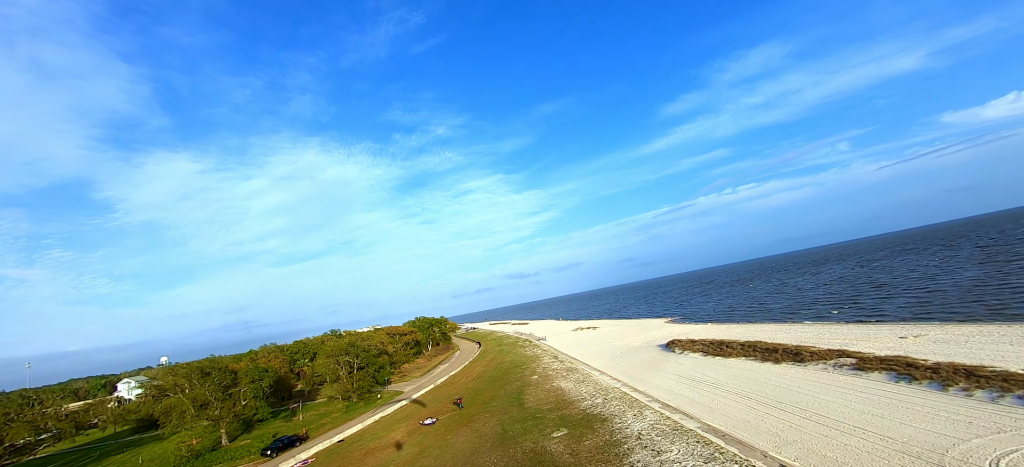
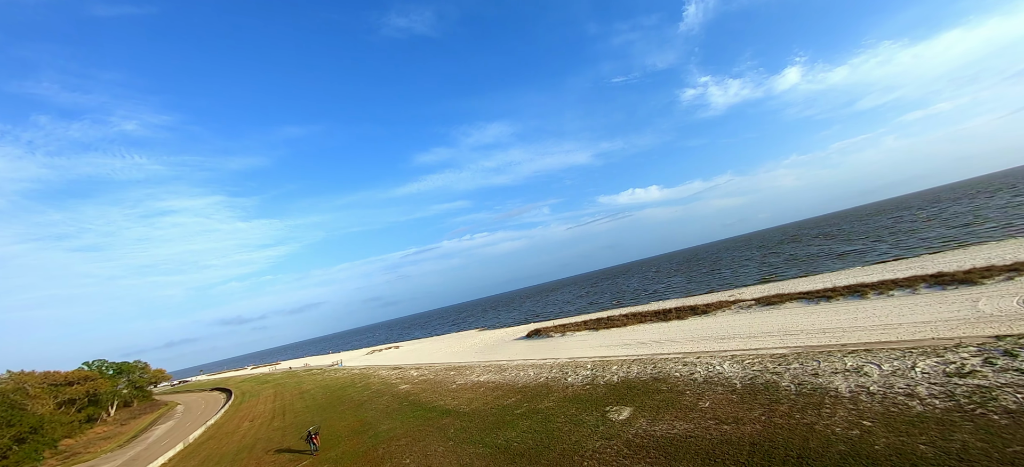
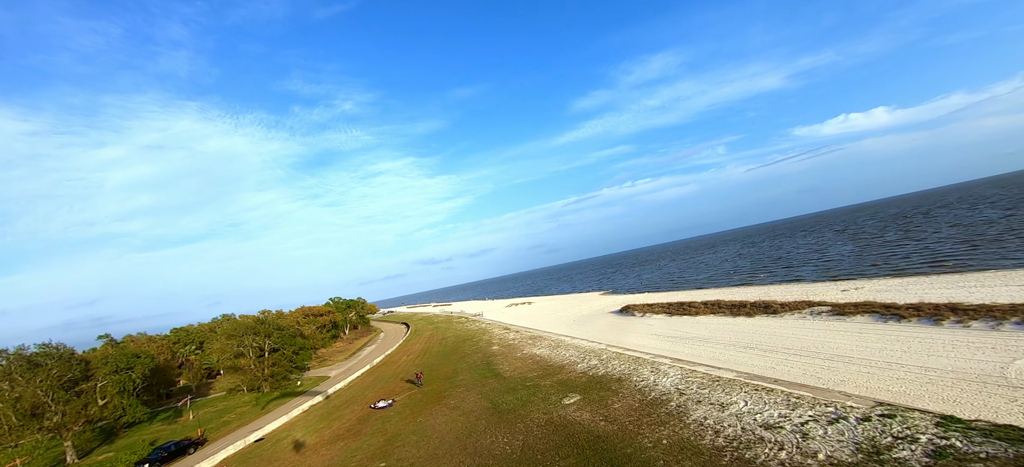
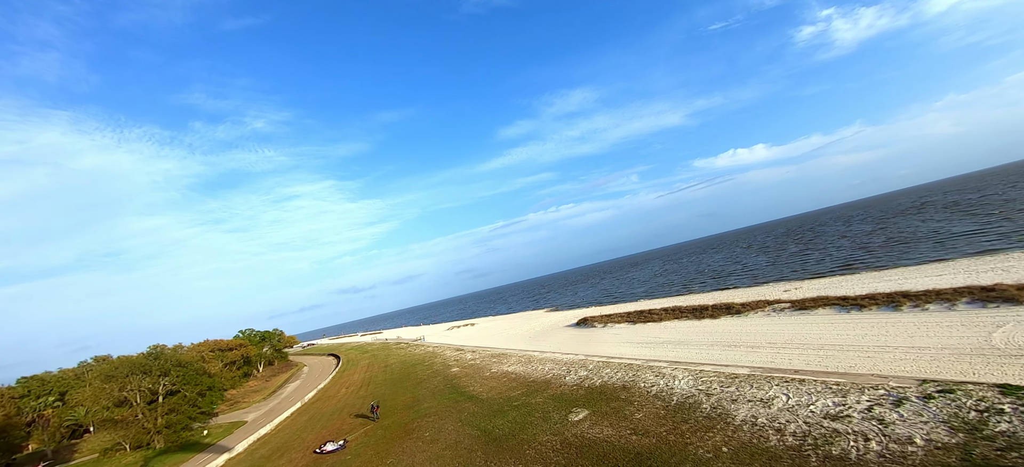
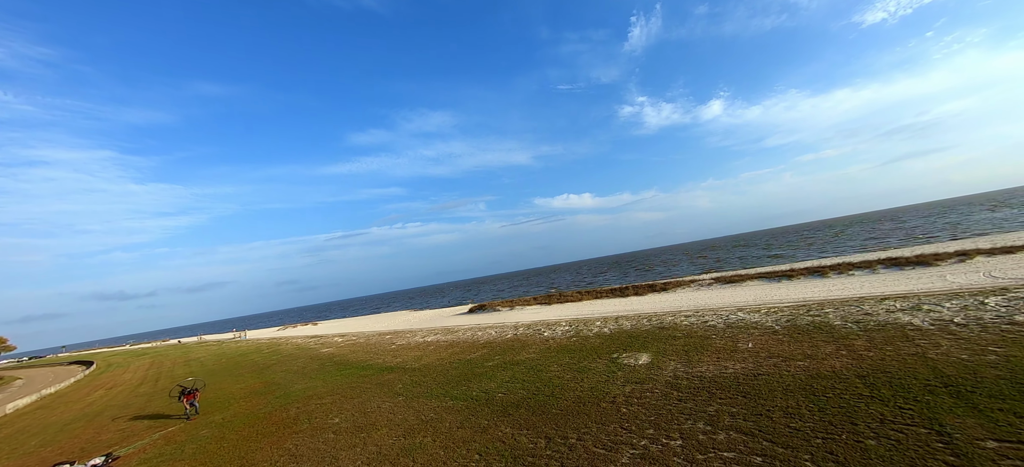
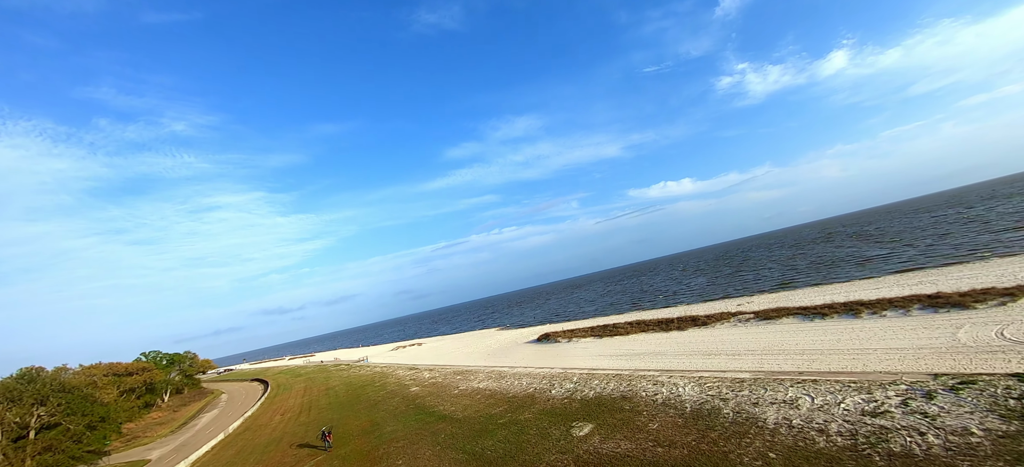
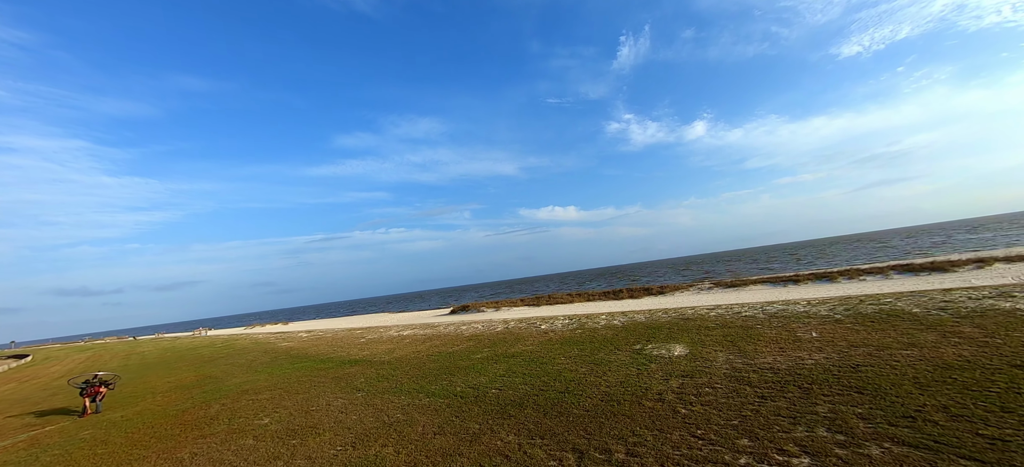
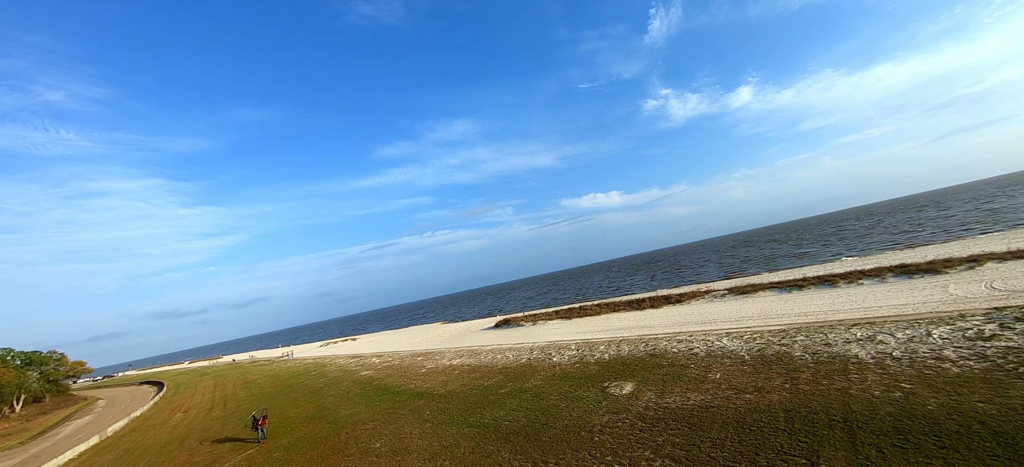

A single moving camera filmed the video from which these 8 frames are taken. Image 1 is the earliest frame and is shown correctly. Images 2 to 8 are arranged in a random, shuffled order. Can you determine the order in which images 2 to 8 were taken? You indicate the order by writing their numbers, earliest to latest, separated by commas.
3, 4, 6, 2, 8, 5, 7
